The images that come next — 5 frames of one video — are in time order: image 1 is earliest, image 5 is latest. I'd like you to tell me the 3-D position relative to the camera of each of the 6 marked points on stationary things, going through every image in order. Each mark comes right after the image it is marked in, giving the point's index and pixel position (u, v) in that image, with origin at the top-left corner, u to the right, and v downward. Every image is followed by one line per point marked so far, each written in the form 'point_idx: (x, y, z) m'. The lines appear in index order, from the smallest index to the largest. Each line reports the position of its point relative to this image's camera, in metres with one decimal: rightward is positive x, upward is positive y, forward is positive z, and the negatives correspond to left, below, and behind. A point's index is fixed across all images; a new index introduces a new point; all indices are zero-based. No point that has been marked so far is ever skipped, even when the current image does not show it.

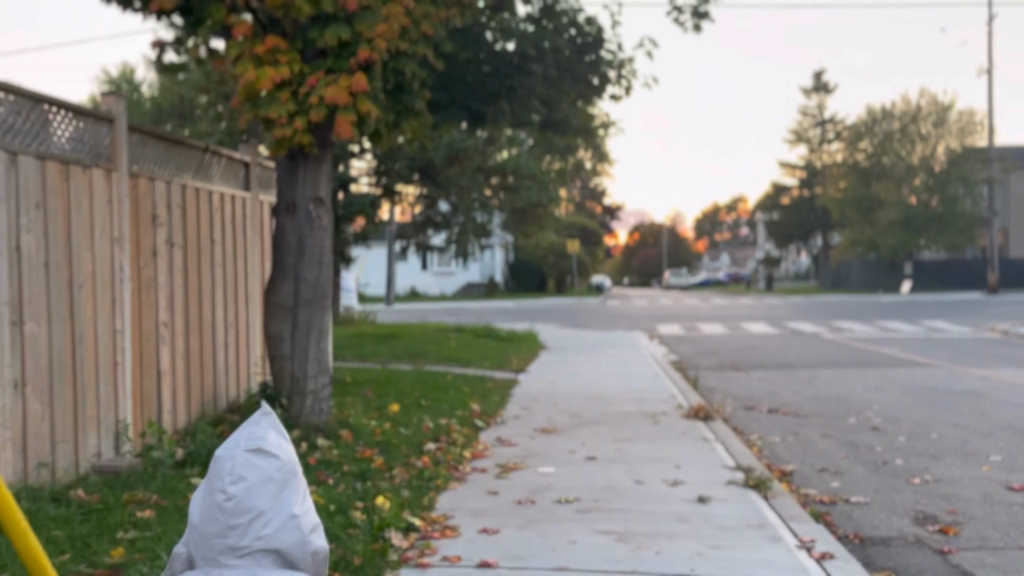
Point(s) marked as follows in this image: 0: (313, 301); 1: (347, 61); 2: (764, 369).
0: (-1.5, -0.1, +6.3) m
1: (-1.1, +1.5, +5.6) m
2: (+4.2, -1.3, +13.8) m
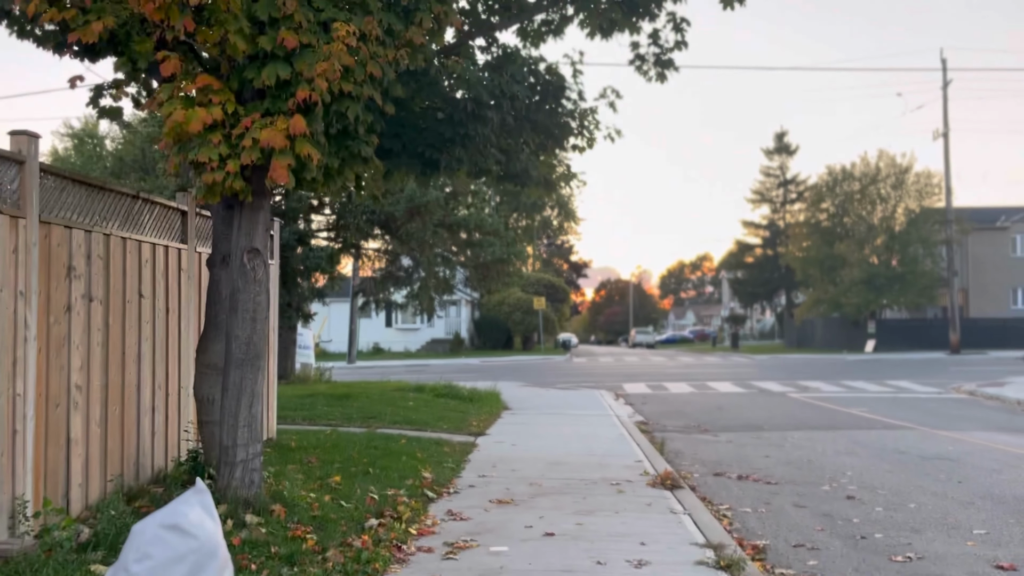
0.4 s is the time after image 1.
0: (-1.8, -0.5, +5.7) m
1: (-1.4, +1.1, +5.2) m
2: (+3.5, -2.3, +13.4) m
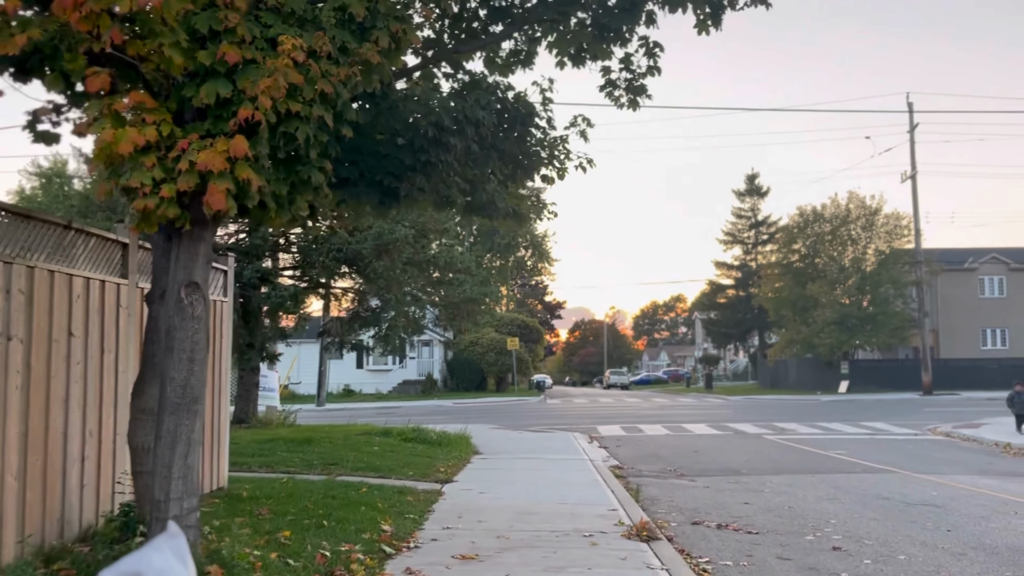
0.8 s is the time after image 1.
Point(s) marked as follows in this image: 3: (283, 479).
0: (-2.1, -0.7, +5.2) m
1: (-1.6, +0.9, +4.8) m
2: (+3.1, -2.9, +13.0) m
3: (-2.7, -2.3, +10.0) m
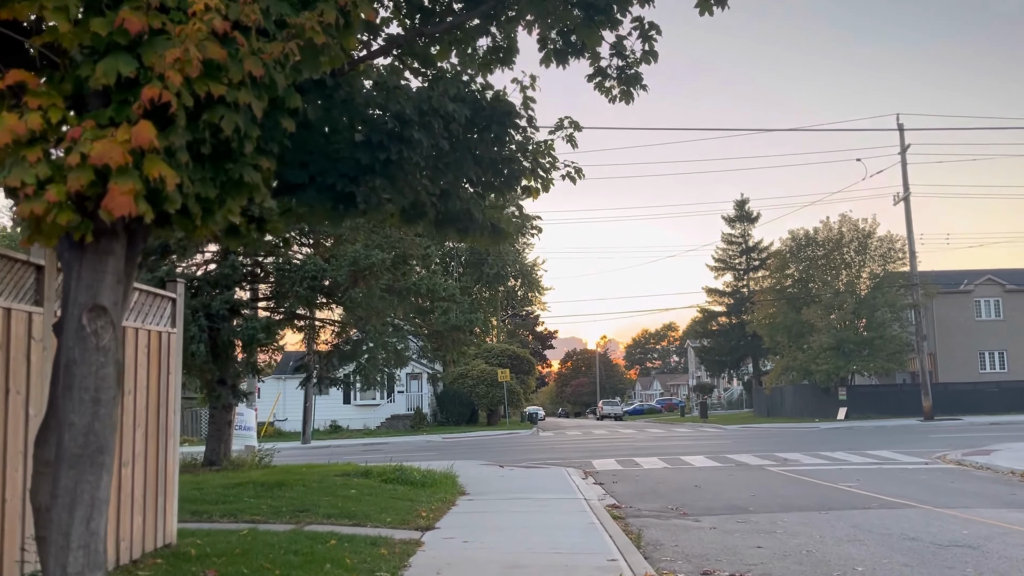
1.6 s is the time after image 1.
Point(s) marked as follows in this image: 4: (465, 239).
0: (-2.2, -0.9, +4.2) m
1: (-1.8, +0.8, +3.9) m
2: (+2.9, -3.2, +12.0) m
3: (-2.9, -2.6, +9.0) m
4: (-0.4, +0.4, +6.5) m
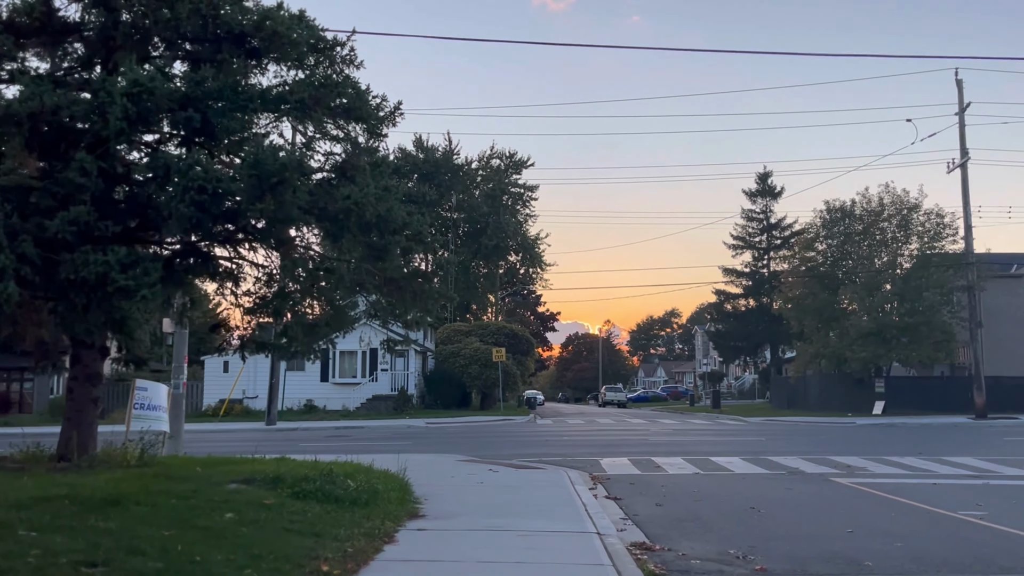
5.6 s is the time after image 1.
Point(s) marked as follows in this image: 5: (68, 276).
0: (-2.4, -0.1, -0.5) m
1: (-2.0, +1.6, -0.9) m
2: (+2.6, -2.5, +7.3) m
3: (-3.1, -1.7, +4.3) m
4: (-0.6, +1.1, +1.8) m
5: (-5.1, +0.2, +9.9) m
